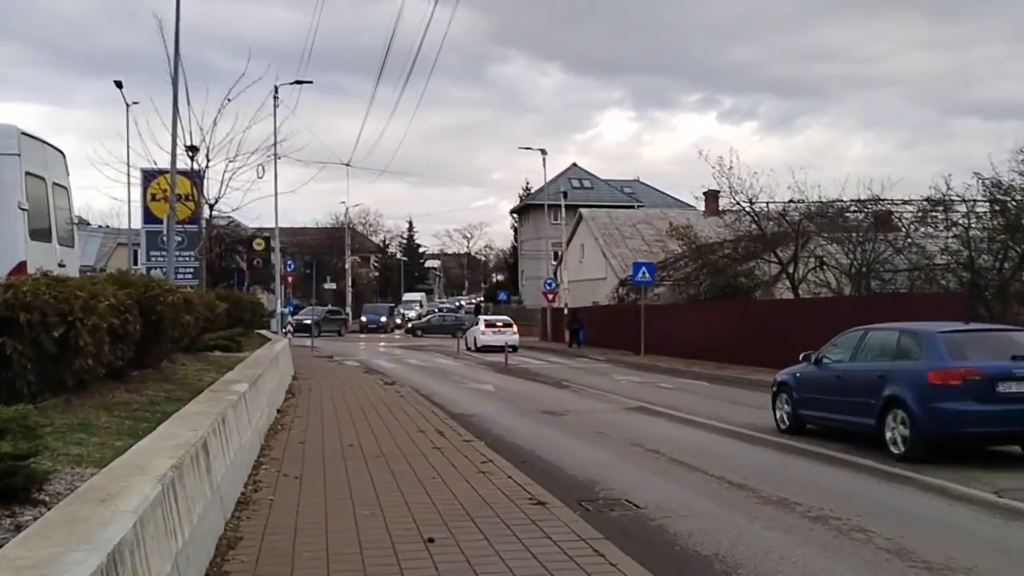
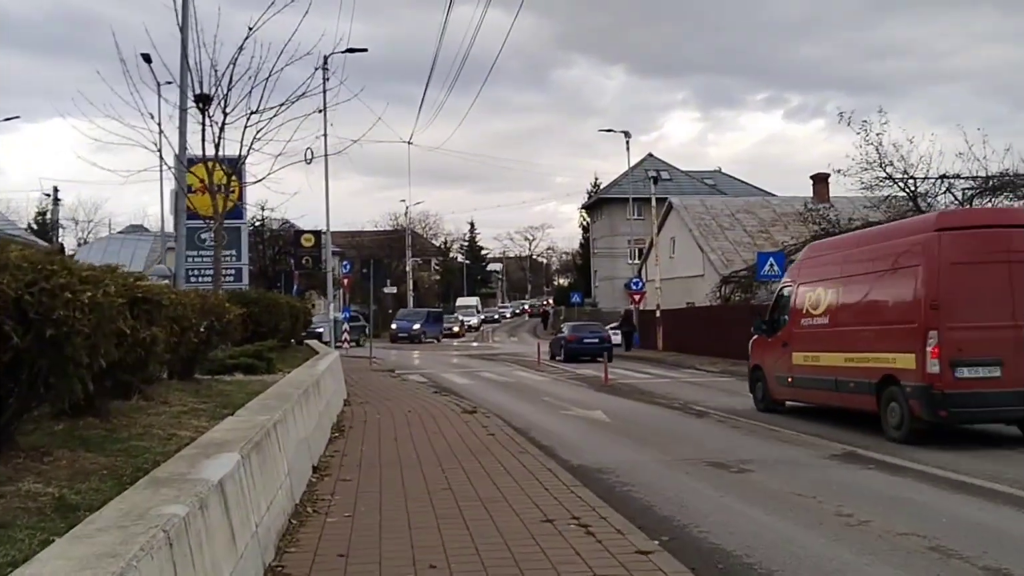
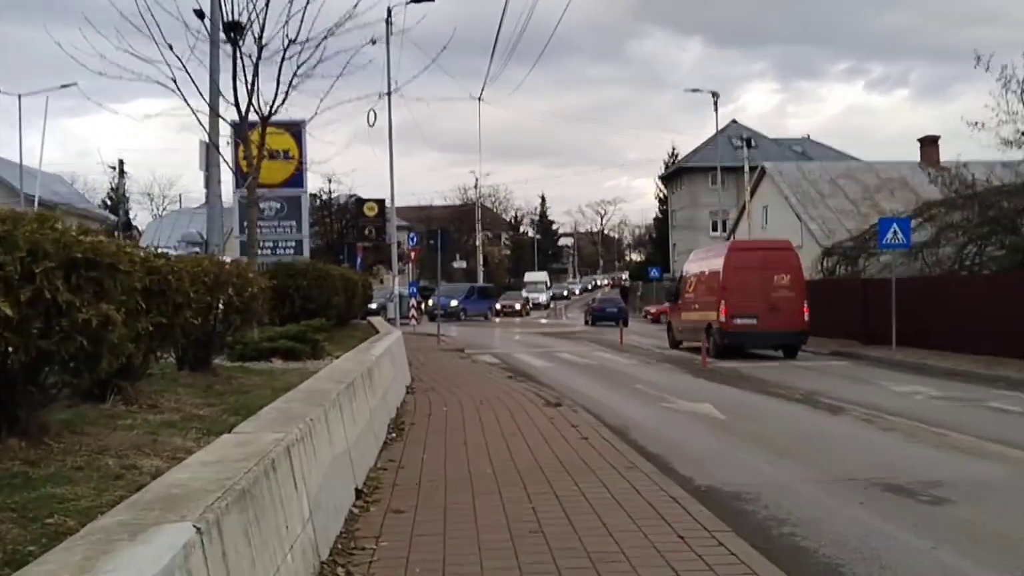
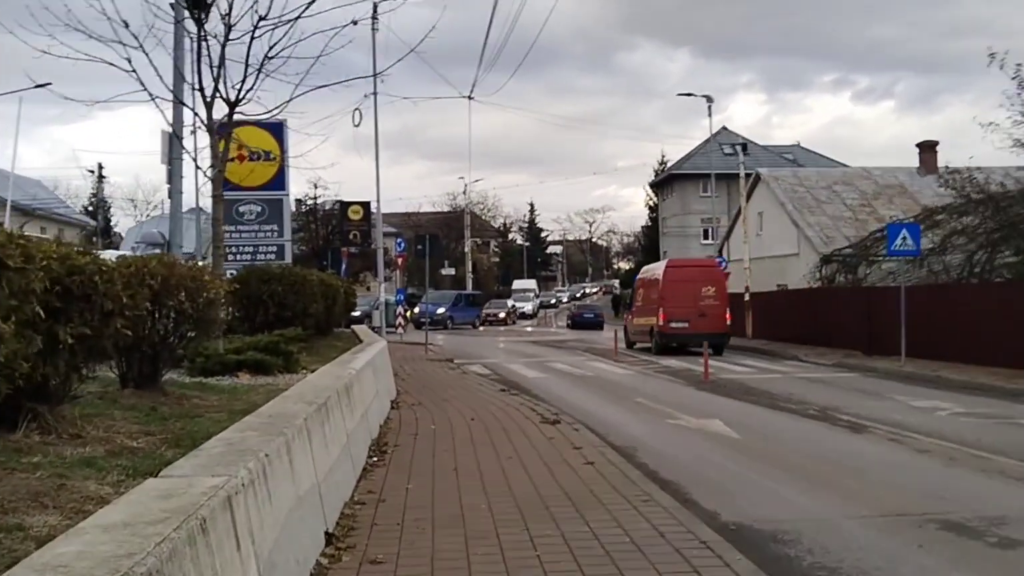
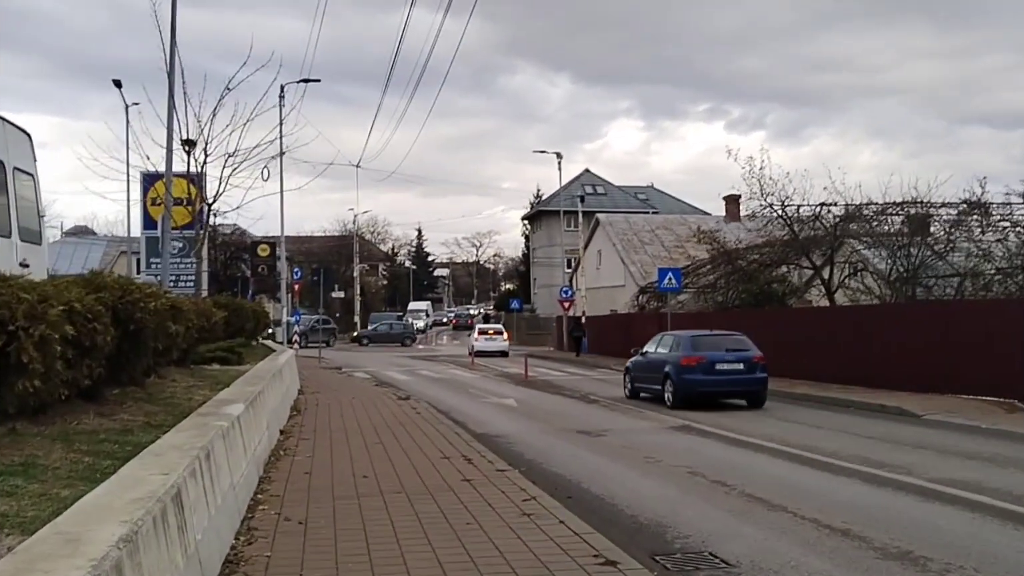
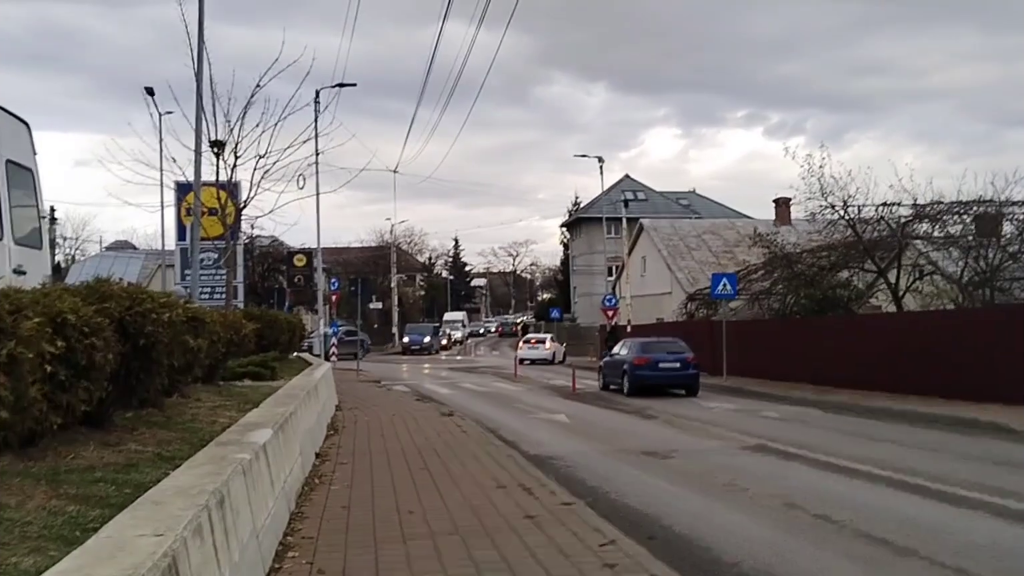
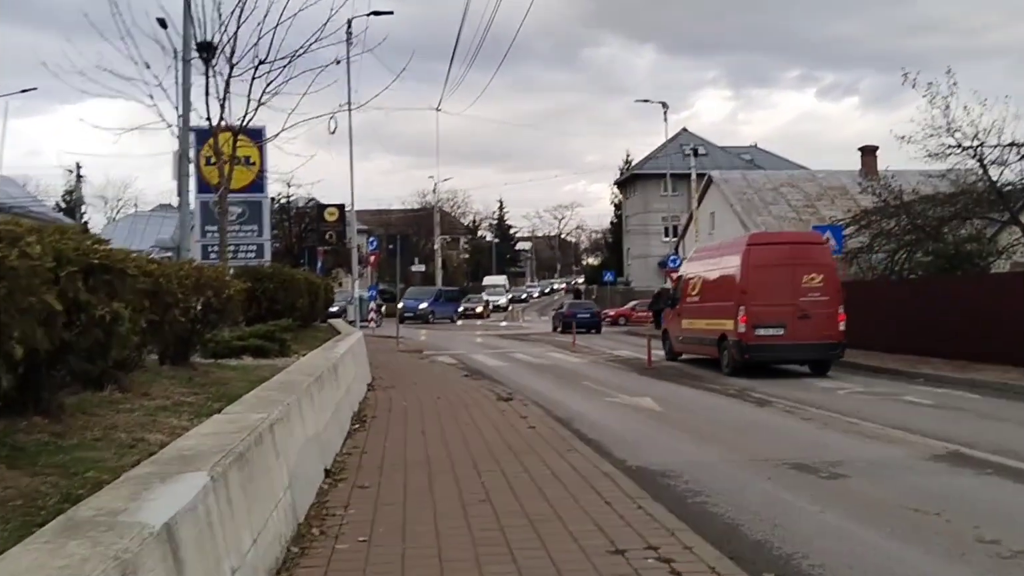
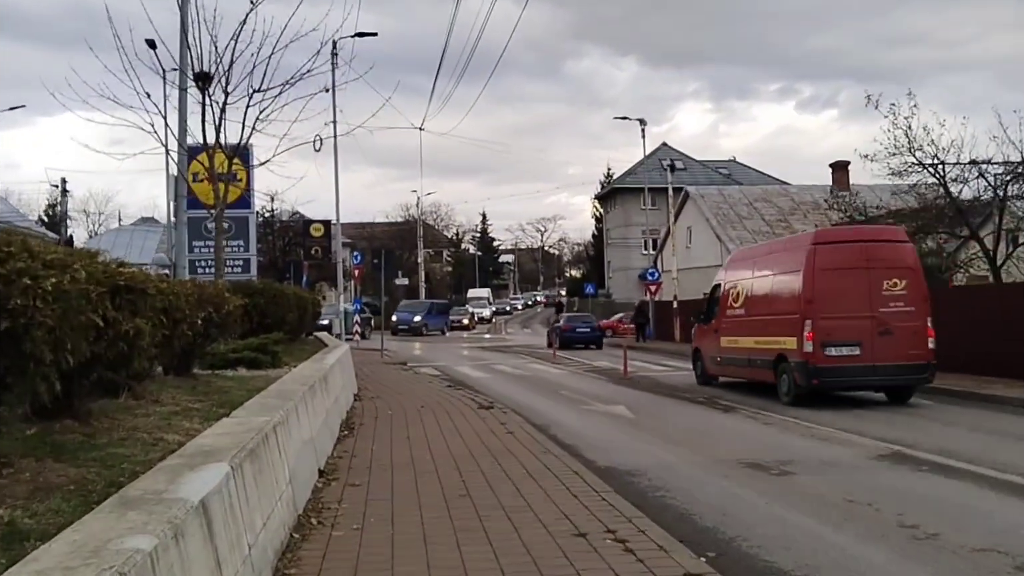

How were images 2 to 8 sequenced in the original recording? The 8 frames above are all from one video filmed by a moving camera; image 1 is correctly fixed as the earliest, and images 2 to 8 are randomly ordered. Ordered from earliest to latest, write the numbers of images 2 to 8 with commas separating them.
5, 6, 2, 8, 7, 3, 4
